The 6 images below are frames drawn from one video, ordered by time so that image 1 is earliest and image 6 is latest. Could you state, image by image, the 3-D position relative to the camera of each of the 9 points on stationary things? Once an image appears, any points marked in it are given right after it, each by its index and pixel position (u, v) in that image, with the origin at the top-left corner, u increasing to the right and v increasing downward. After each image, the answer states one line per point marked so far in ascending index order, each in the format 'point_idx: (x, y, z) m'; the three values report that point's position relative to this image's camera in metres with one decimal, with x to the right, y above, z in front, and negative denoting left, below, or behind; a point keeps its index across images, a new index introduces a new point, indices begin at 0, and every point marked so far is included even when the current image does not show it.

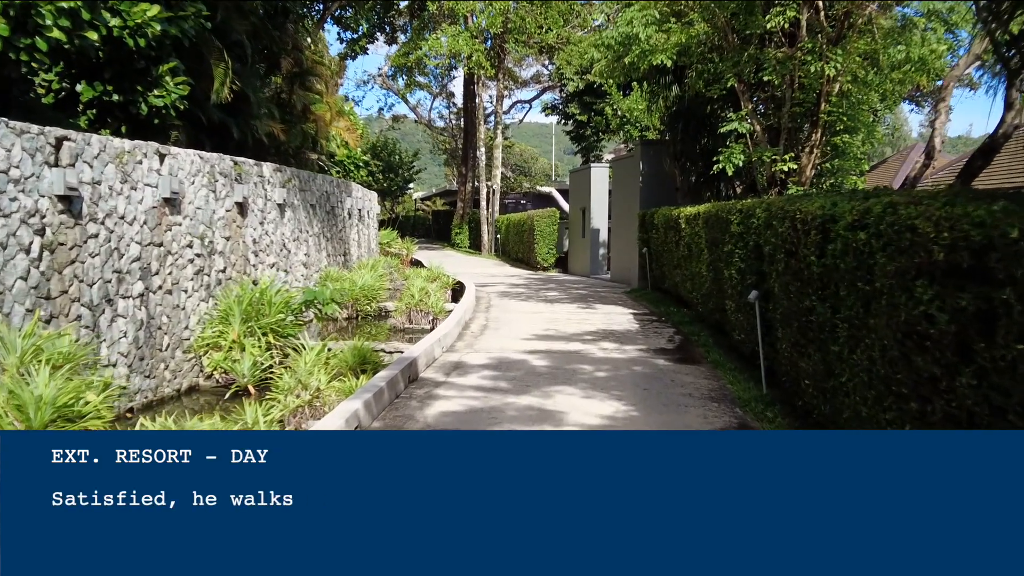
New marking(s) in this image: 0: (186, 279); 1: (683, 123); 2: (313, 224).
0: (-2.8, +0.1, +8.4) m
1: (+2.4, +2.3, +13.6) m
2: (-2.6, +0.8, +12.8) m
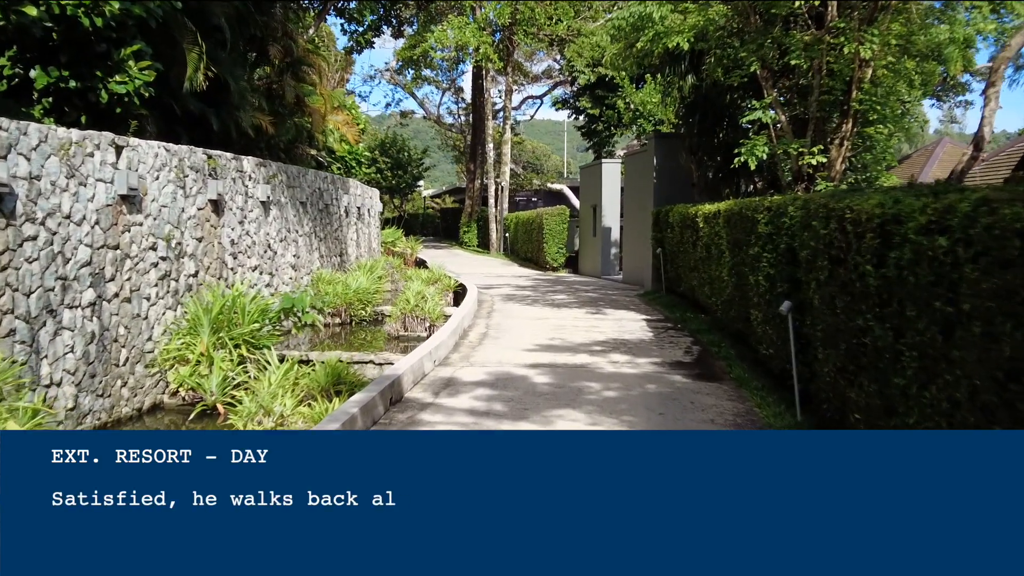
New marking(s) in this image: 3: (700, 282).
0: (-2.8, 0.0, +7.5) m
1: (+2.5, +2.3, +12.7) m
2: (-2.6, +0.8, +12.0) m
3: (+2.0, +0.1, +10.3) m
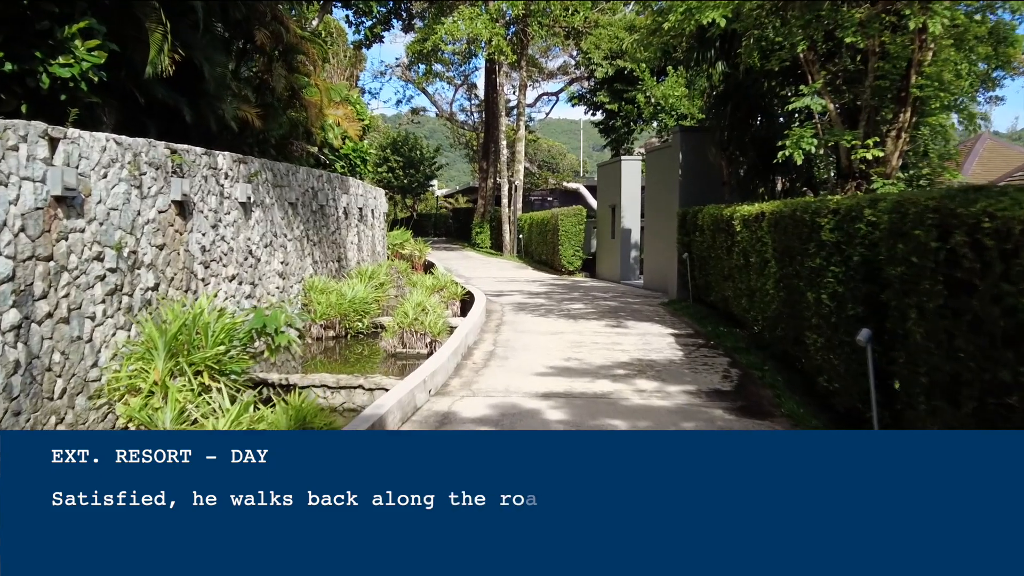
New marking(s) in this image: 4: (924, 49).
0: (-2.8, -0.1, +6.4) m
1: (+2.6, +2.2, +11.5) m
2: (-2.4, +0.7, +10.8) m
3: (+2.1, 0.0, +9.0) m
4: (+3.5, +2.0, +8.3) m
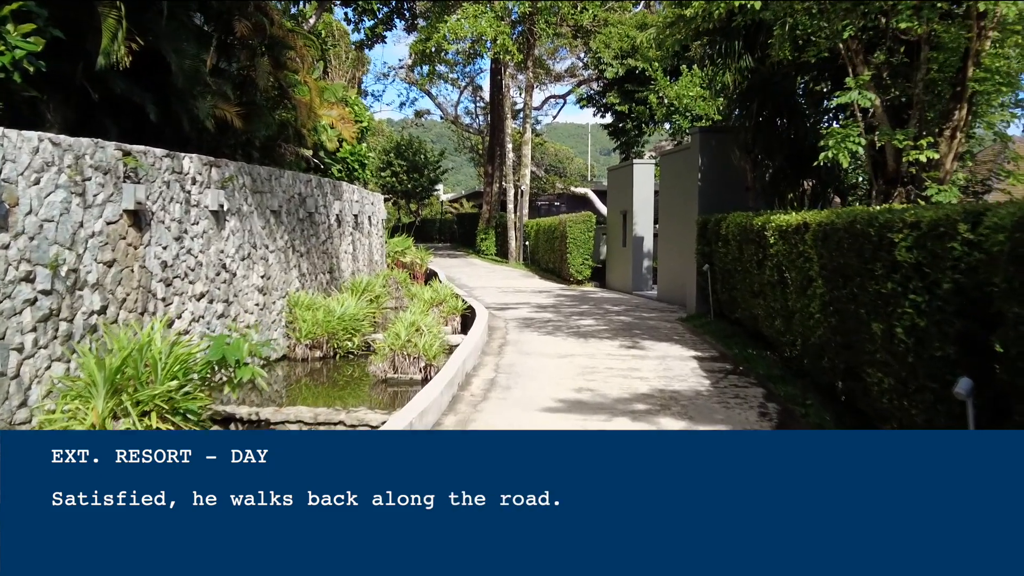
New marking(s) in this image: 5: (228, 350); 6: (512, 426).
0: (-2.7, -0.2, +5.4) m
1: (+2.7, +2.0, +10.5) m
2: (-2.4, +0.5, +9.9) m
3: (+2.1, -0.2, +8.0) m
4: (+3.6, +1.9, +7.3) m
5: (-1.9, -0.4, +6.5) m
6: (0.0, -0.9, +6.1) m
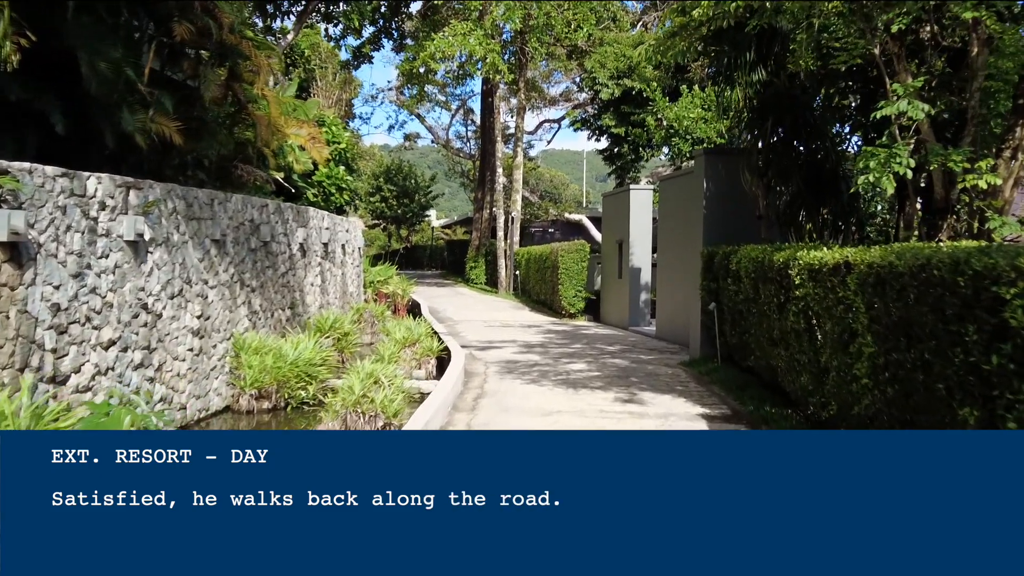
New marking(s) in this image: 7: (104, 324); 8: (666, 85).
0: (-2.9, -0.5, +4.1) m
1: (+2.5, +1.6, +9.3) m
2: (-2.6, +0.2, +8.6) m
3: (+1.9, -0.5, +6.7) m
4: (+3.4, +1.6, +6.0) m
5: (-2.0, -0.7, +5.2) m
6: (-0.2, -1.1, +4.7) m
7: (-2.7, -0.2, +6.4) m
8: (+2.7, +3.5, +17.1) m
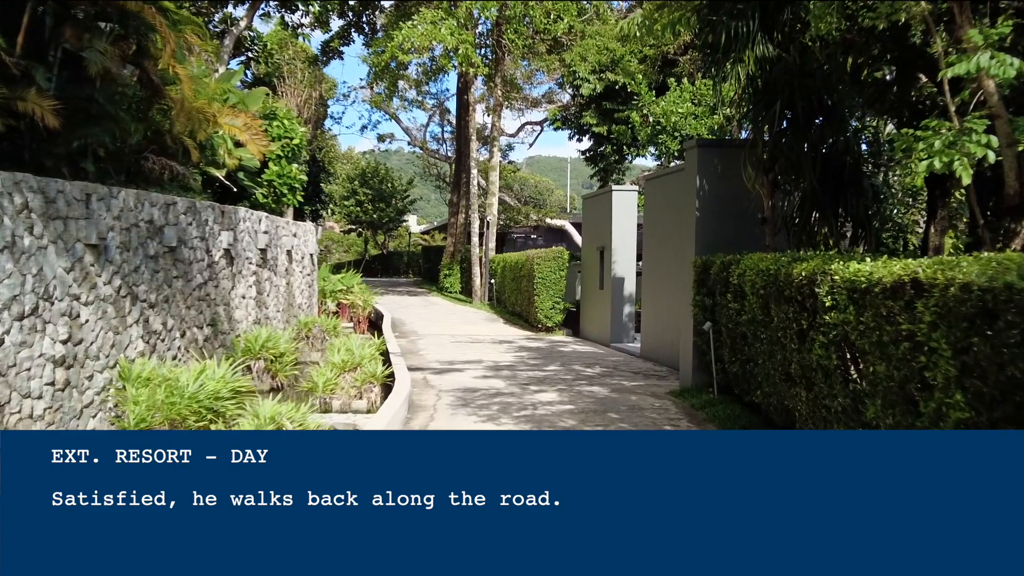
0: (-3.2, -0.6, +2.4) m
1: (+2.1, +1.5, +7.7) m
2: (-2.9, 0.0, +6.9) m
3: (+1.6, -0.6, +5.2) m
4: (+3.1, +1.4, +4.5) m
5: (-2.3, -0.8, +3.5) m
6: (-0.5, -1.2, +3.1) m
7: (-3.0, -0.3, +4.7) m
8: (+2.2, +3.3, +15.5) m
